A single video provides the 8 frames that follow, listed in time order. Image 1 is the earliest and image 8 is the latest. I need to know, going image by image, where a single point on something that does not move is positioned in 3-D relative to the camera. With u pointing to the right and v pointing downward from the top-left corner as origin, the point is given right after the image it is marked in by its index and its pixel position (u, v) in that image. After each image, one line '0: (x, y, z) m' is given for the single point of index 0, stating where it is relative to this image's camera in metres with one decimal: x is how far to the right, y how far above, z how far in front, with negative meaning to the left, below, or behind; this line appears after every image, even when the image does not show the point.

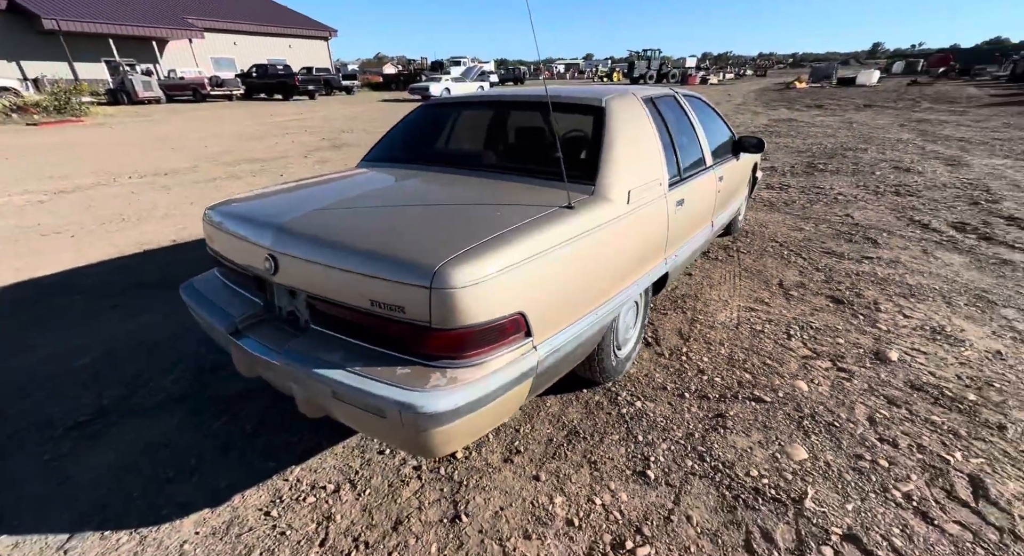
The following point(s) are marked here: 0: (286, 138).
0: (-6.3, +3.9, +12.8) m
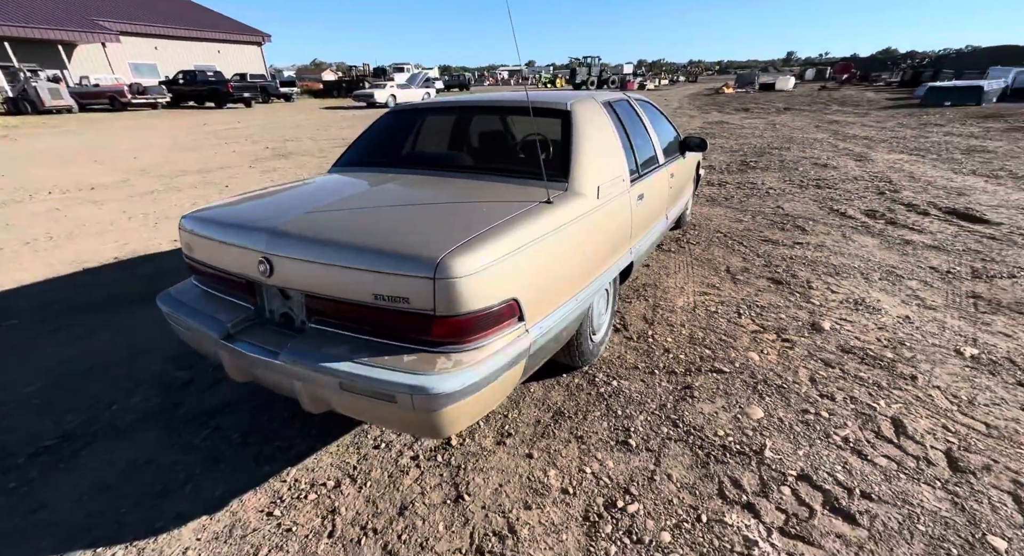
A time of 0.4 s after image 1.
0: (-7.7, +3.4, +12.2) m
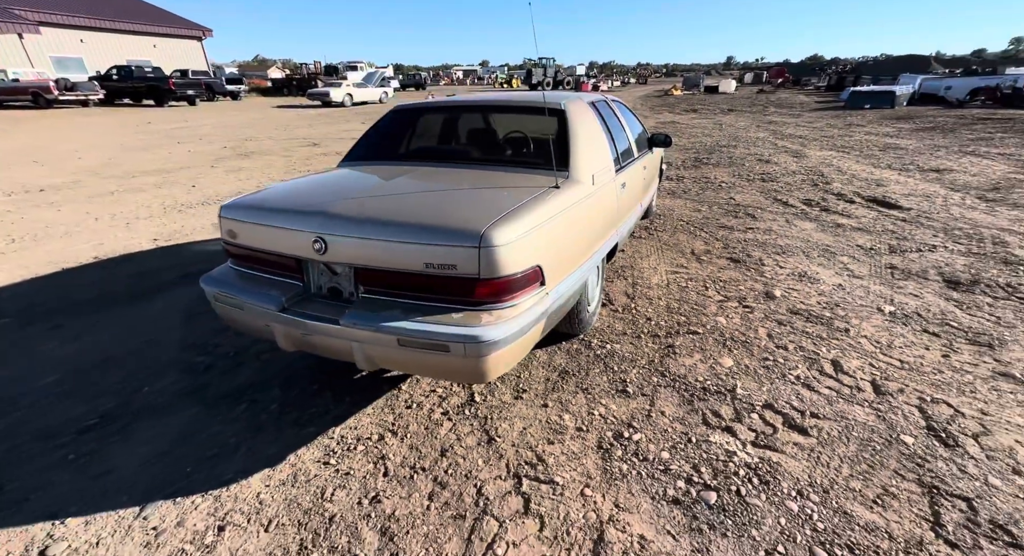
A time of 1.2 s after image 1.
0: (-8.6, +3.4, +11.8) m
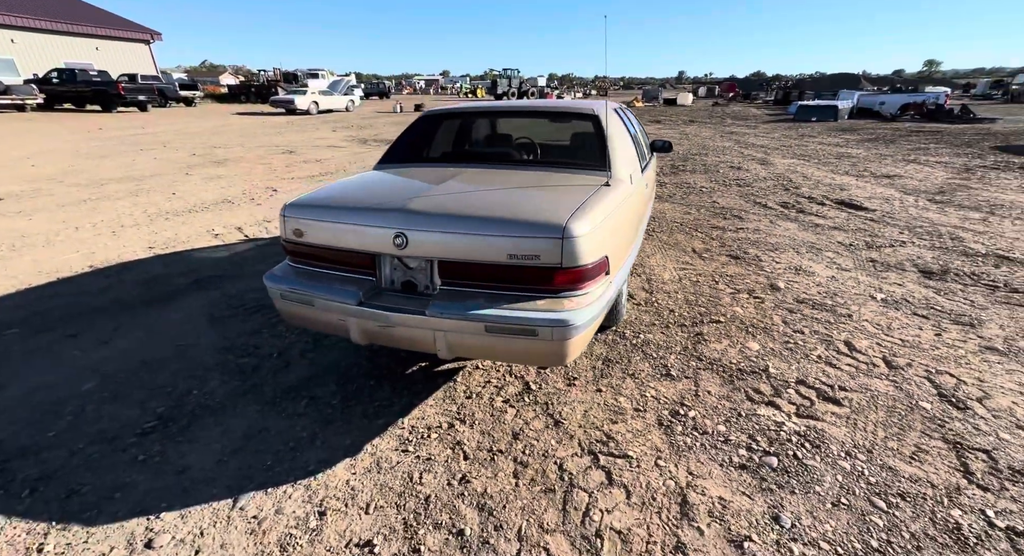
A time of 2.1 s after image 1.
0: (-9.1, +3.0, +11.3) m
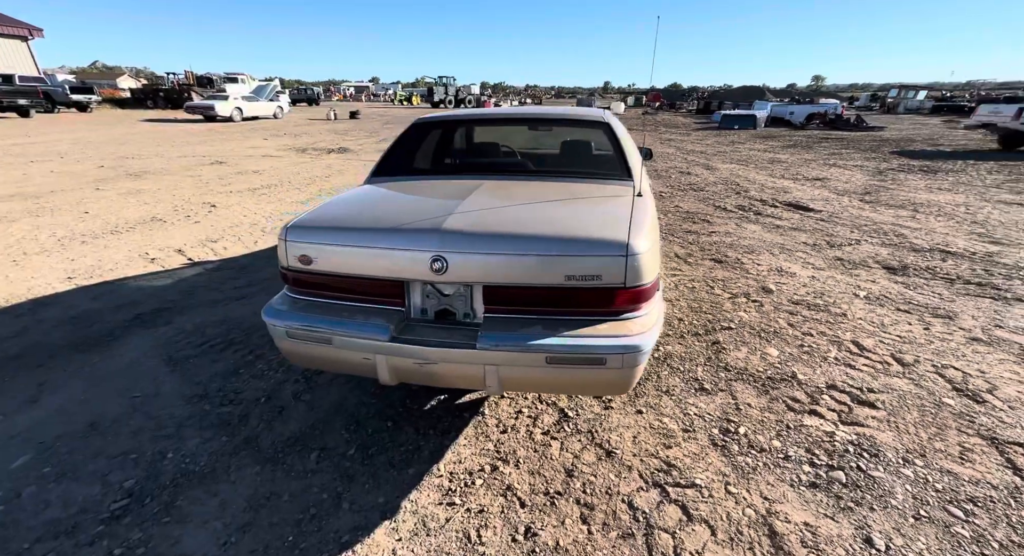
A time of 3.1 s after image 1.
0: (-10.1, +2.4, +9.8) m
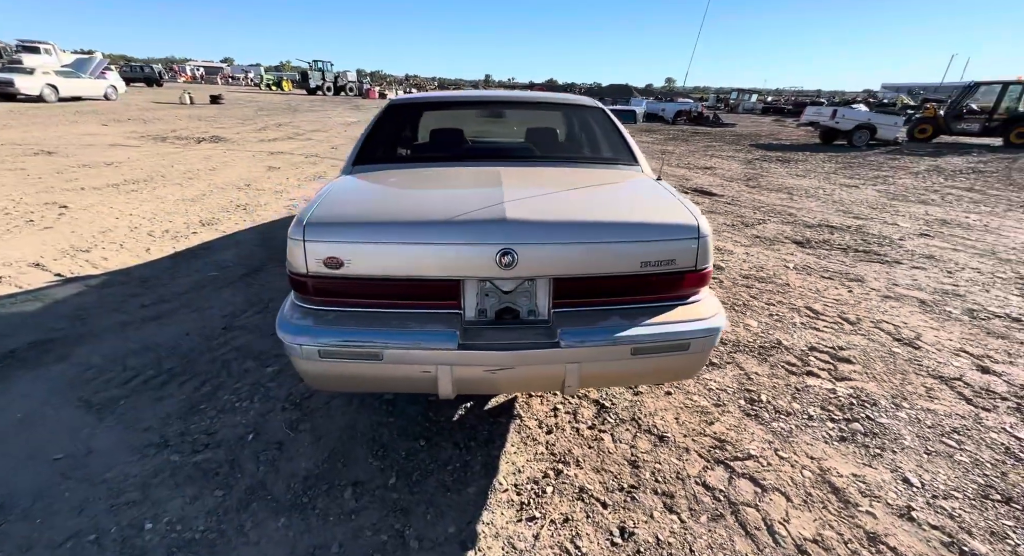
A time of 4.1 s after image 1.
0: (-11.6, +1.8, +6.9) m
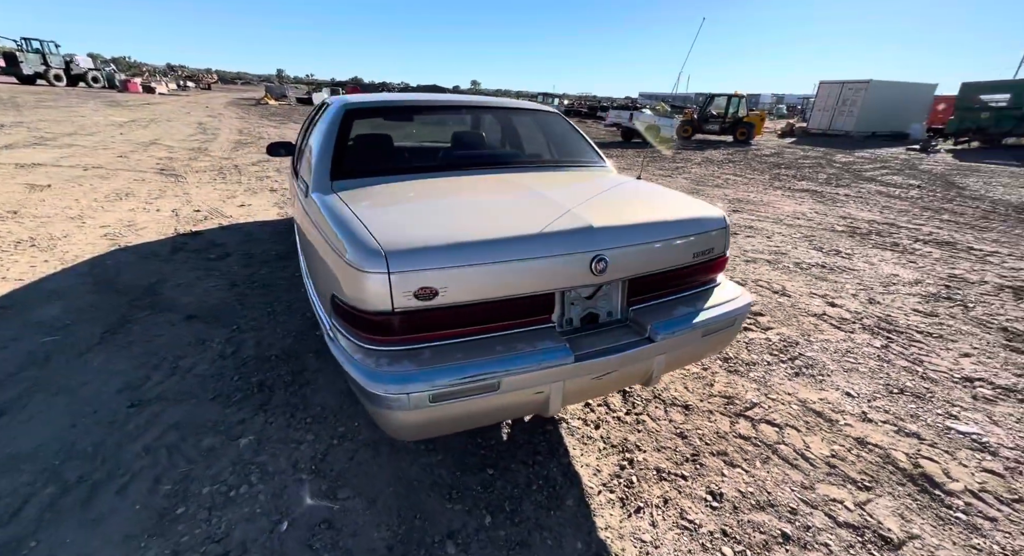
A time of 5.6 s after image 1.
0: (-12.5, +0.1, +2.2) m
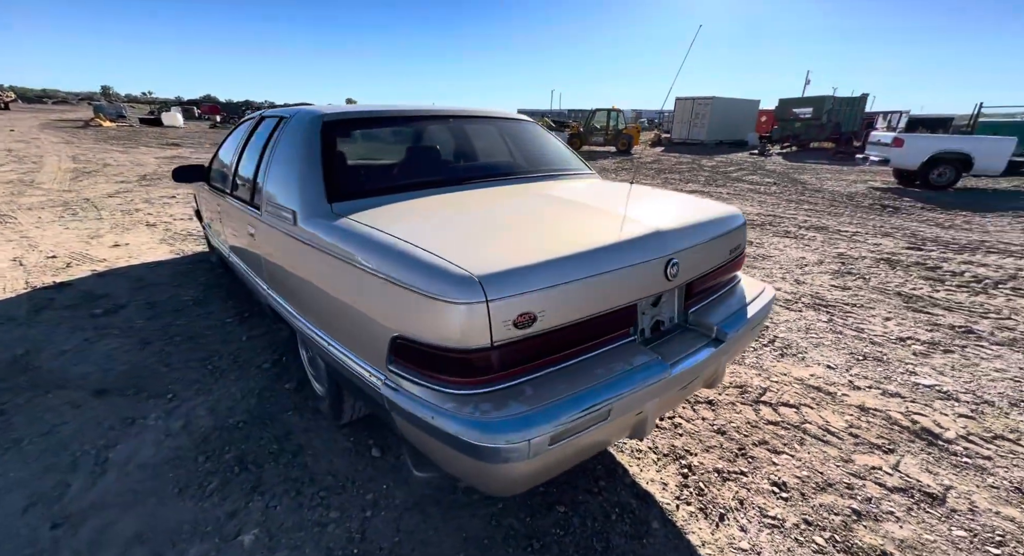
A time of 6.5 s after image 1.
0: (-11.9, -1.2, -0.8) m
